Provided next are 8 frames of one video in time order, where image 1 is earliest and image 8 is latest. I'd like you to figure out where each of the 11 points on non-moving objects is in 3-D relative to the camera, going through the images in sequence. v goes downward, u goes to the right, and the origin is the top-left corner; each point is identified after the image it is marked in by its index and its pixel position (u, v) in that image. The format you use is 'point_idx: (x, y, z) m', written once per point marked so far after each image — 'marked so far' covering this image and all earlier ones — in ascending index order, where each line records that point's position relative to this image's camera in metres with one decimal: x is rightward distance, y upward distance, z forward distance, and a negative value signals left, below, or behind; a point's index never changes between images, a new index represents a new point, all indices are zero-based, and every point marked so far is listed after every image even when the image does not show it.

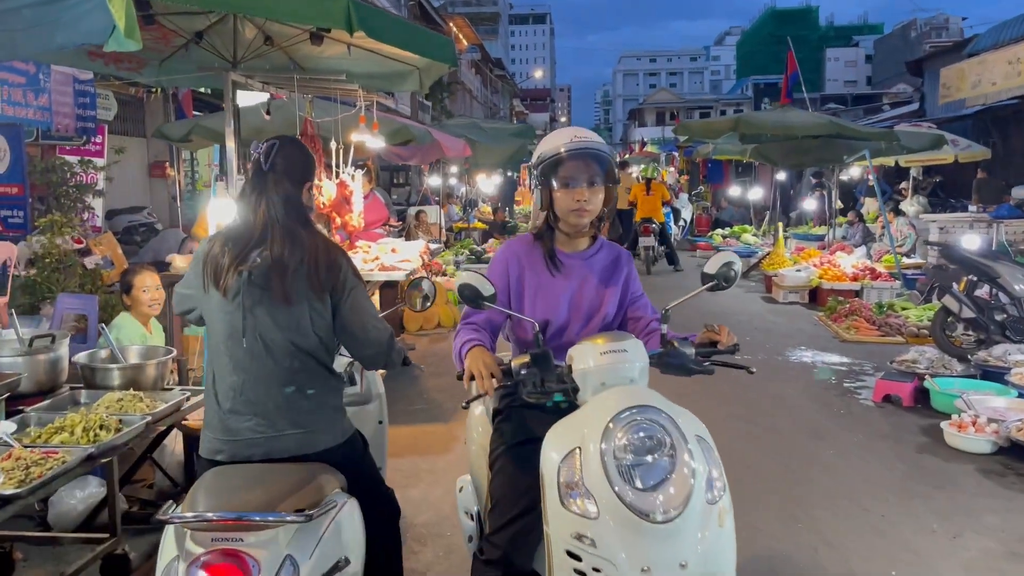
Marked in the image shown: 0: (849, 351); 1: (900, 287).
0: (+3.0, -0.6, +7.5) m
1: (+4.4, 0.0, +9.6) m
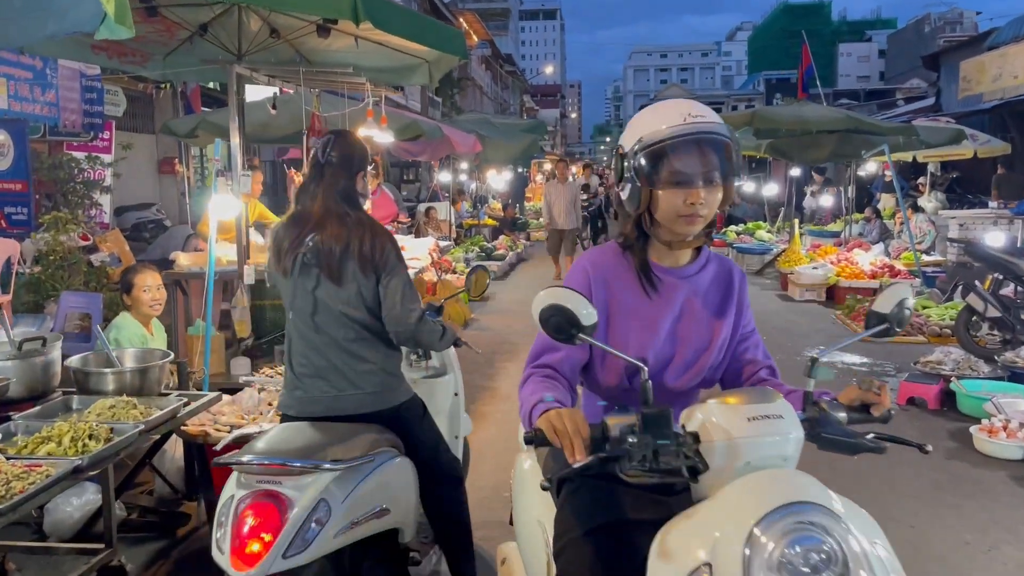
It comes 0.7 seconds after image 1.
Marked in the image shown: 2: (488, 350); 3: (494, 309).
0: (+3.1, -0.5, +7.3) m
1: (+4.5, 0.0, +9.4) m
2: (-0.2, -0.5, +7.3) m
3: (-0.2, -0.2, +9.4) m
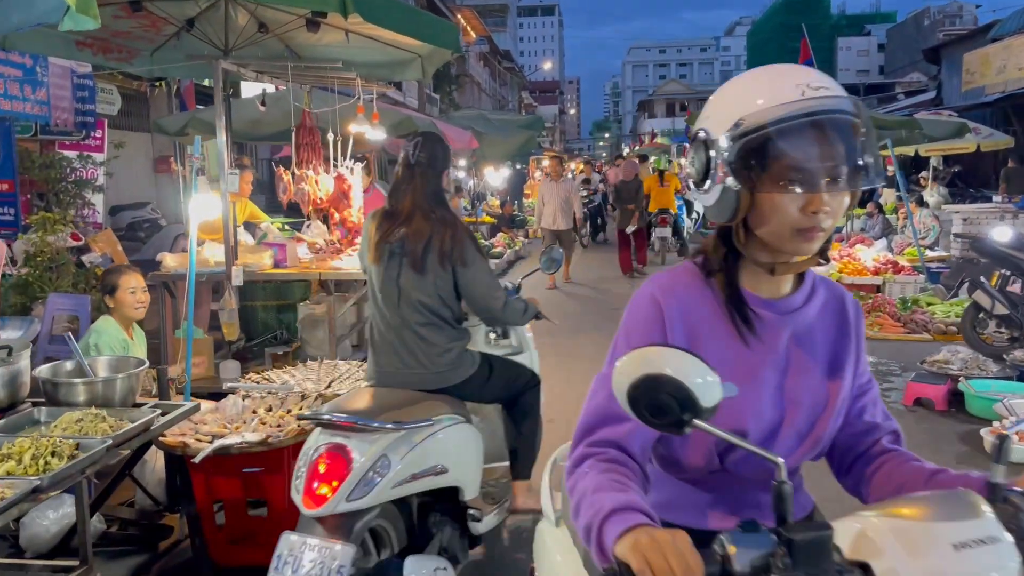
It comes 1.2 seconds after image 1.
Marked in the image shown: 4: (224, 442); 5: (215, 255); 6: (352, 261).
0: (+3.1, -0.5, +7.2) m
1: (+4.5, +0.1, +9.2) m
2: (-0.3, -0.5, +7.2) m
3: (-0.2, -0.2, +9.3) m
4: (-1.1, -0.6, +3.2) m
5: (-1.9, +0.2, +5.5) m
6: (-1.0, +0.2, +5.5) m
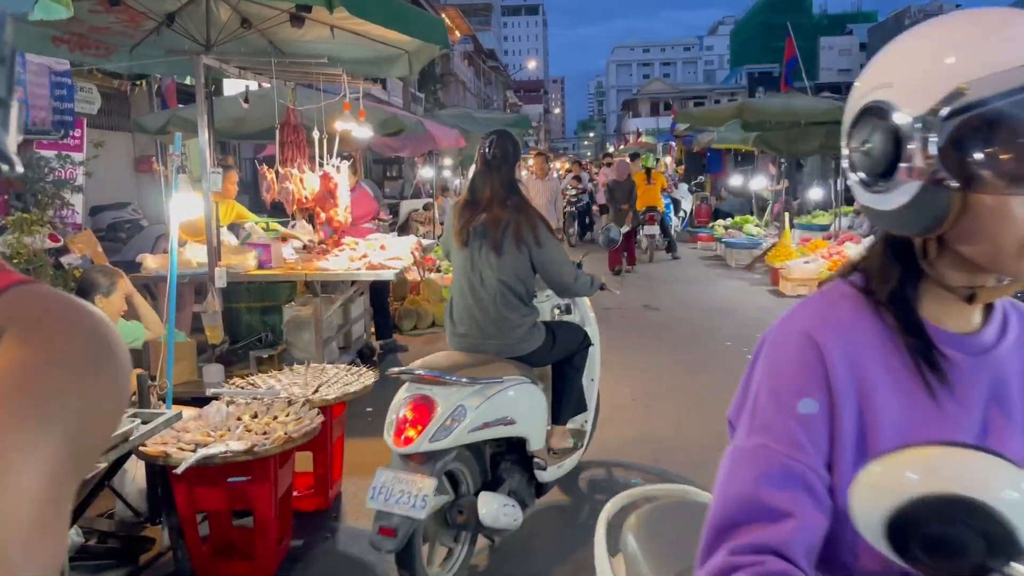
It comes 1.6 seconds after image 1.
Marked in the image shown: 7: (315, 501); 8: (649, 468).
0: (+3.0, -0.5, +7.1) m
1: (+4.4, +0.1, +9.2) m
2: (-0.3, -0.5, +7.1) m
3: (-0.4, -0.2, +9.1) m
4: (-1.1, -0.6, +3.0) m
5: (-2.0, +0.2, +5.3) m
6: (-1.1, +0.2, +5.4) m
7: (-0.9, -1.0, +3.9) m
8: (+0.7, -0.9, +4.4) m
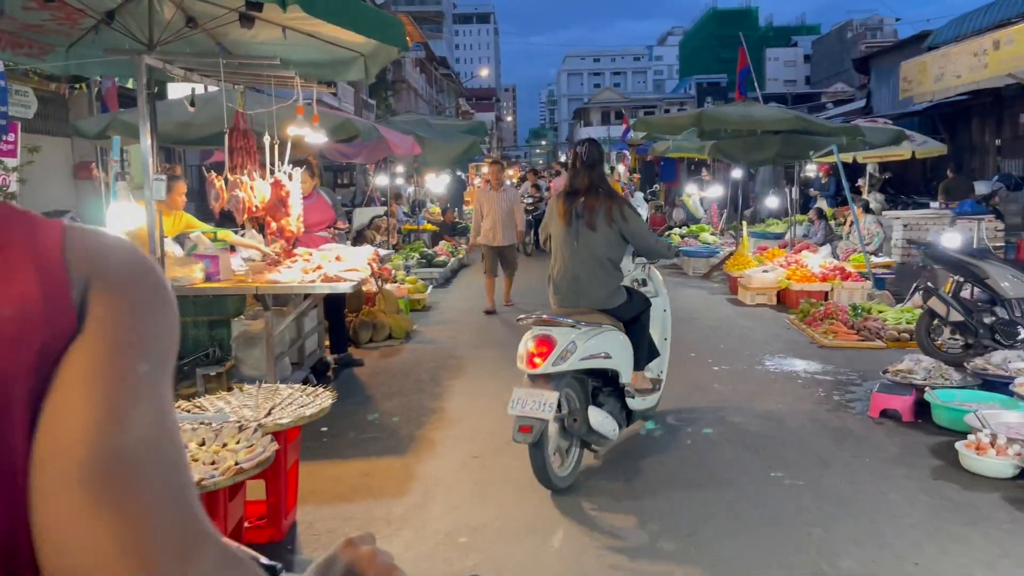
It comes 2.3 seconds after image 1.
0: (+2.7, -0.6, +7.1) m
1: (+3.9, 0.0, +9.2) m
2: (-0.7, -0.6, +6.8) m
3: (-0.8, -0.3, +8.9) m
4: (-1.2, -0.6, +2.8) m
5: (-2.2, +0.1, +5.0) m
6: (-1.3, +0.1, +5.1) m
7: (-1.0, -1.0, +3.6) m
8: (+0.5, -1.0, +4.2) m
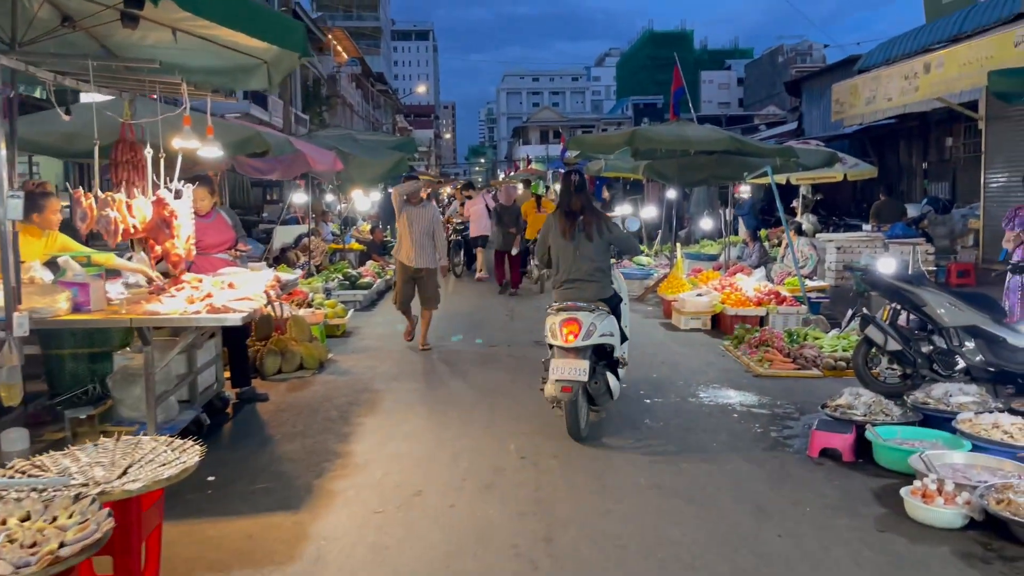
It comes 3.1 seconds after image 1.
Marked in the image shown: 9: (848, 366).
0: (+2.0, -0.8, +6.7) m
1: (+3.1, -0.3, +9.0) m
2: (-1.3, -0.8, +6.3) m
3: (-1.5, -0.6, +8.3) m
4: (-1.5, -0.8, +2.2) m
5: (-2.7, 0.0, +4.3) m
6: (-1.8, -0.1, +4.5) m
7: (-1.4, -1.2, +3.0) m
8: (+0.1, -1.1, +3.7) m
9: (+2.9, -0.7, +7.2) m
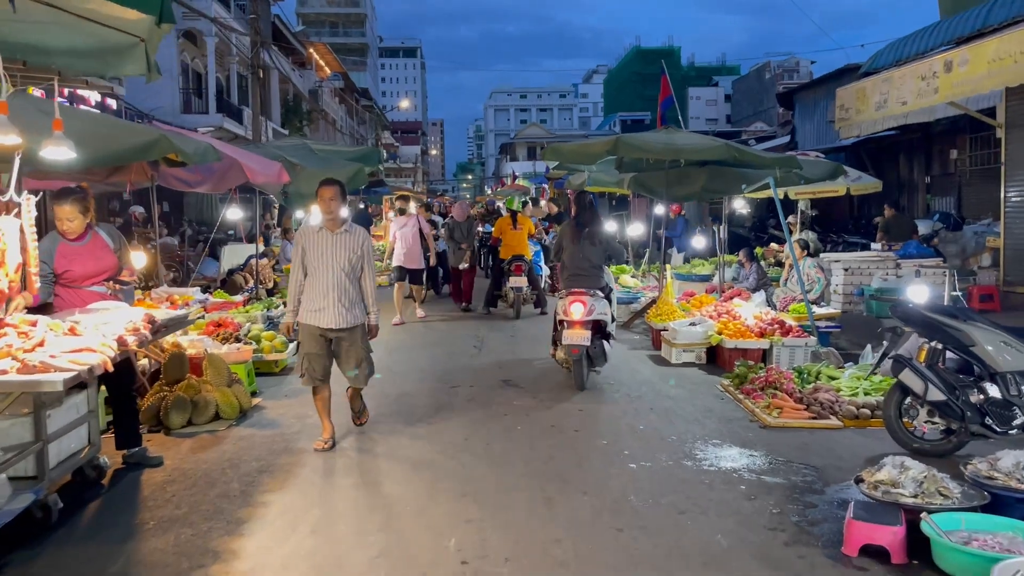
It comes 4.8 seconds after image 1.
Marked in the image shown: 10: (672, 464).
0: (+1.7, -1.0, +5.5) m
1: (+2.8, -0.5, +7.8) m
2: (-1.5, -1.1, +5.0) m
3: (-1.9, -0.8, +7.1) m
4: (-1.7, -0.9, +0.9) m
5: (-2.9, -0.2, +3.1) m
6: (-2.1, -0.3, +3.3) m
7: (-1.7, -1.3, +1.8) m
8: (-0.1, -1.3, +2.5) m
9: (+2.6, -0.9, +6.0) m
10: (+1.0, -1.1, +5.0) m
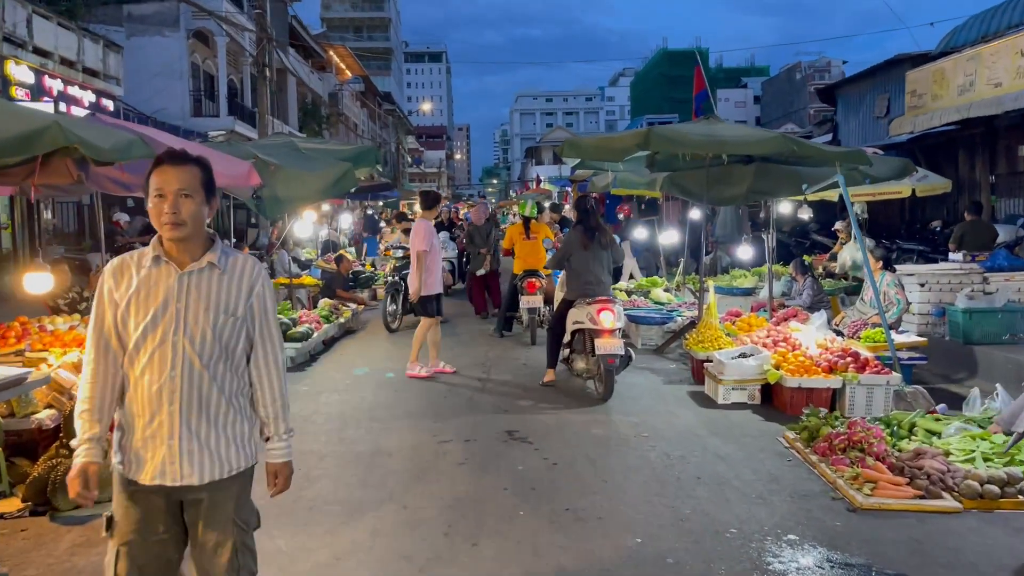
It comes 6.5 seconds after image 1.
0: (+1.7, -1.2, +4.0) m
1: (+2.9, -0.7, +6.2) m
2: (-1.6, -1.2, +3.6) m
3: (-1.8, -1.0, +5.6) m
4: (-1.9, -1.1, -0.5) m
5: (-3.0, -0.4, +1.7) m
6: (-2.2, -0.4, +1.9) m
7: (-1.8, -1.5, +0.3) m
8: (-0.2, -1.5, +1.0) m
9: (+2.6, -1.1, +4.4) m
10: (+0.9, -1.2, +3.5) m
